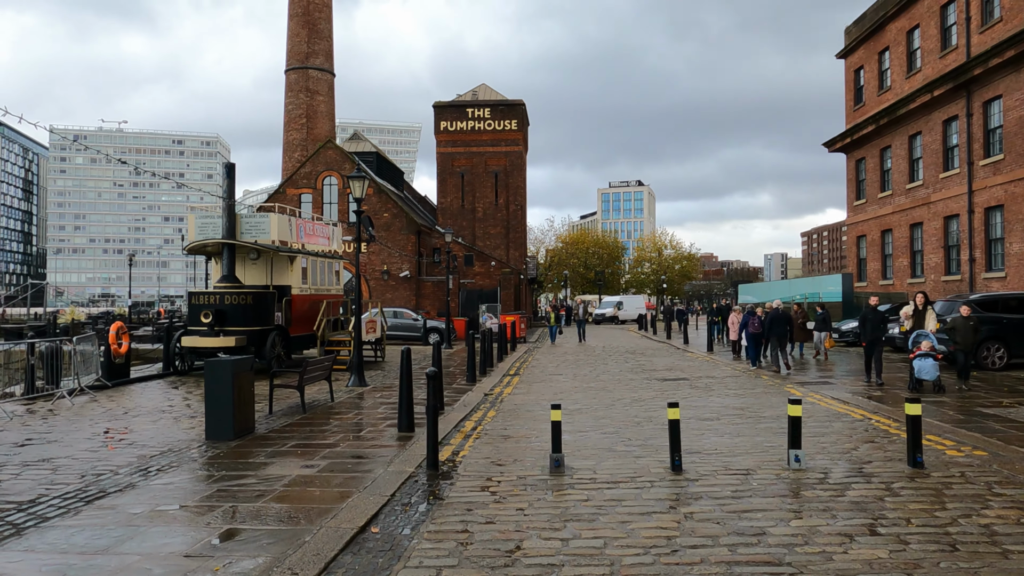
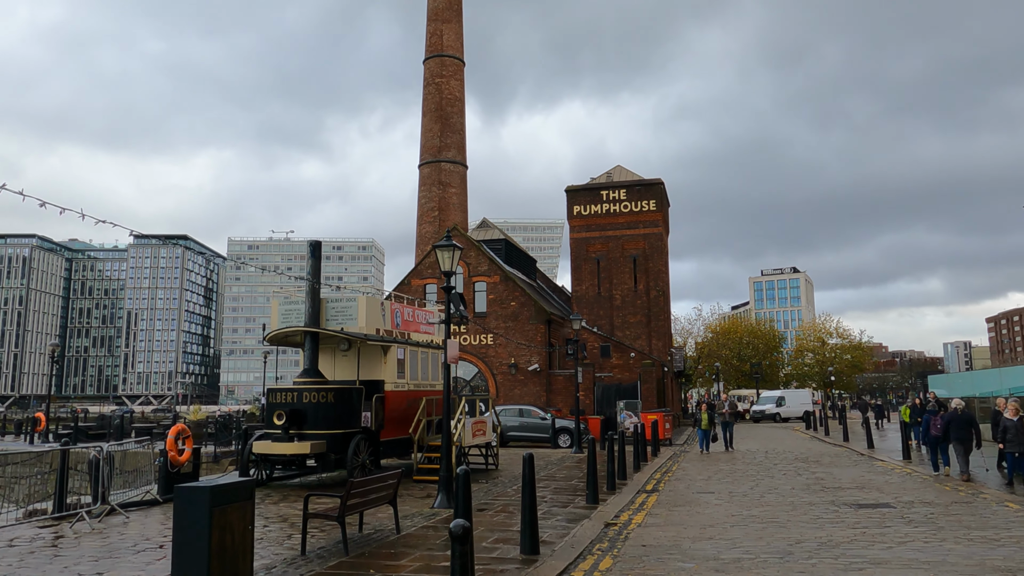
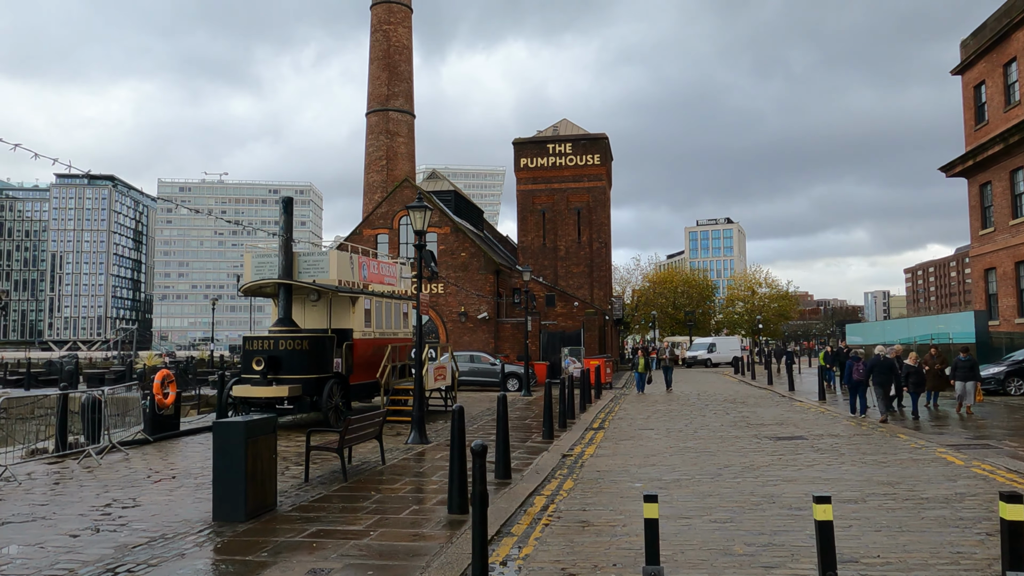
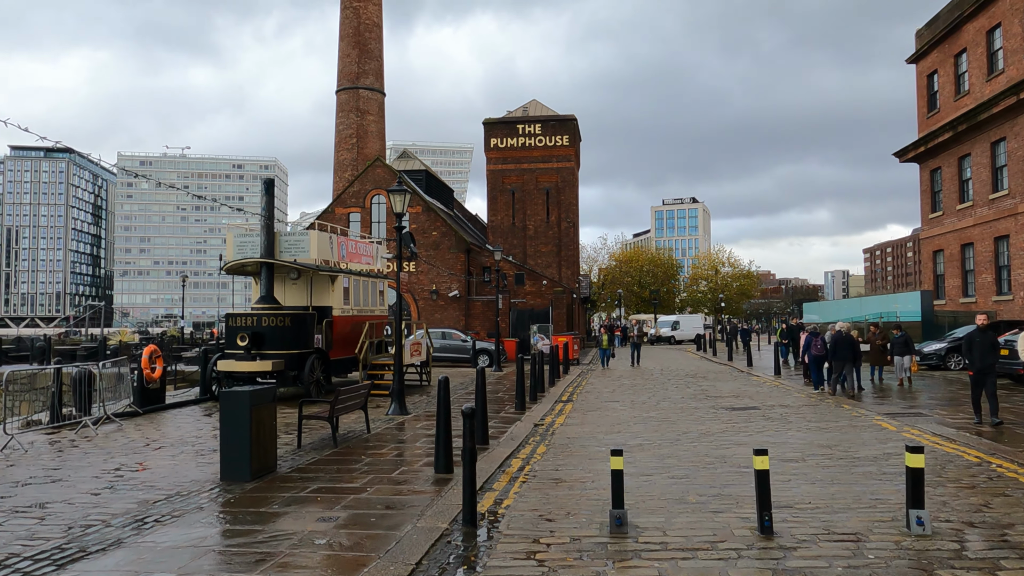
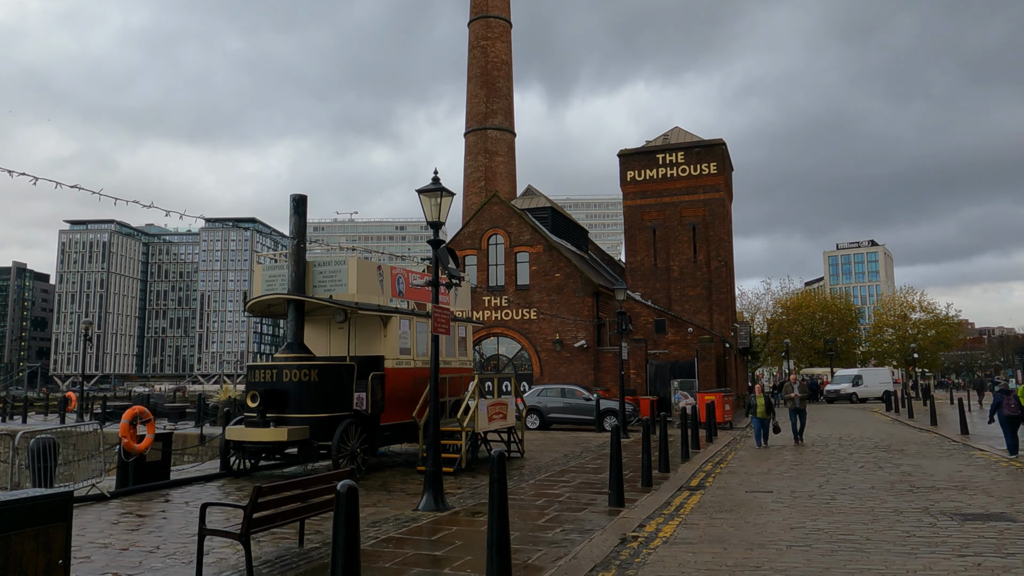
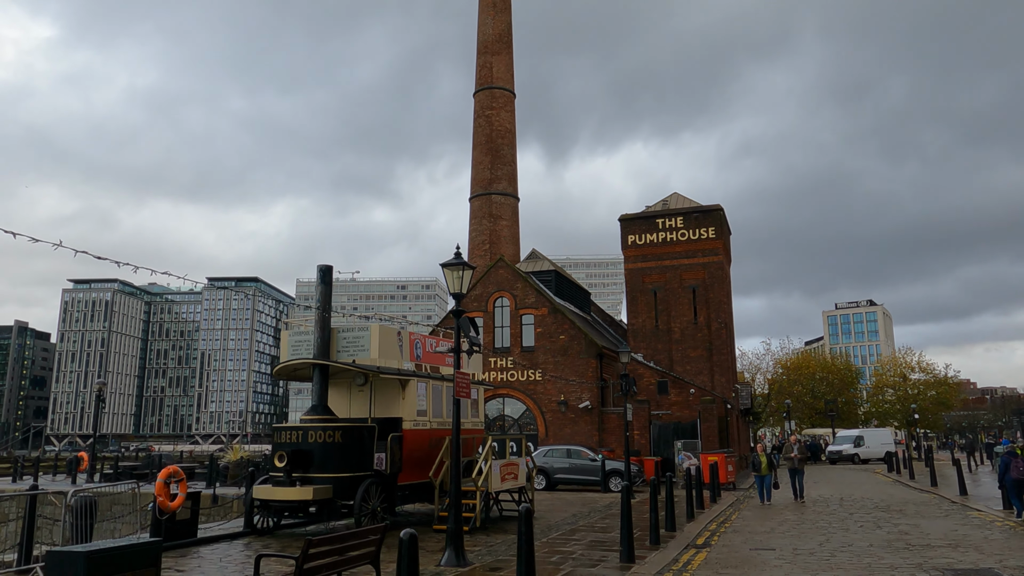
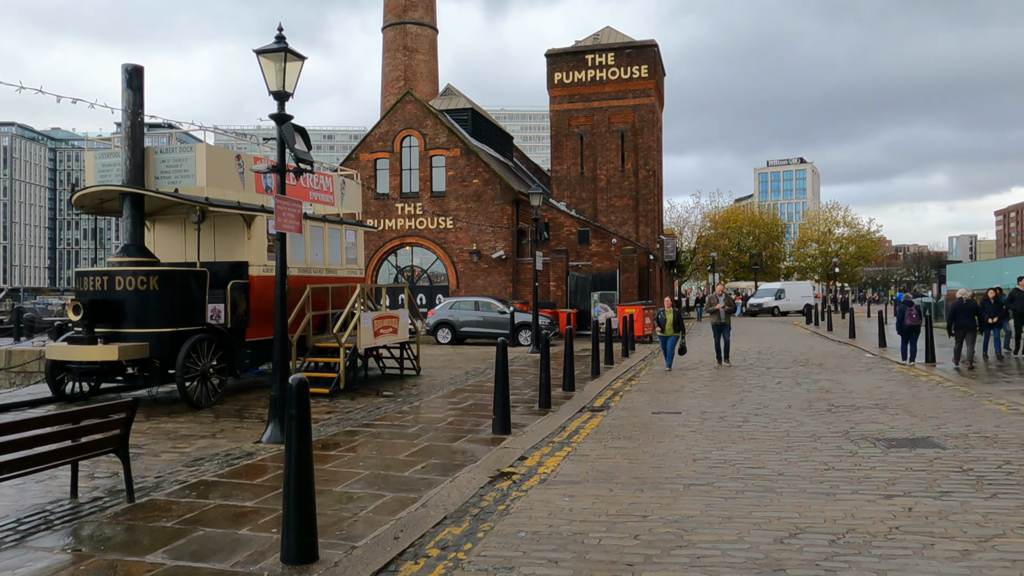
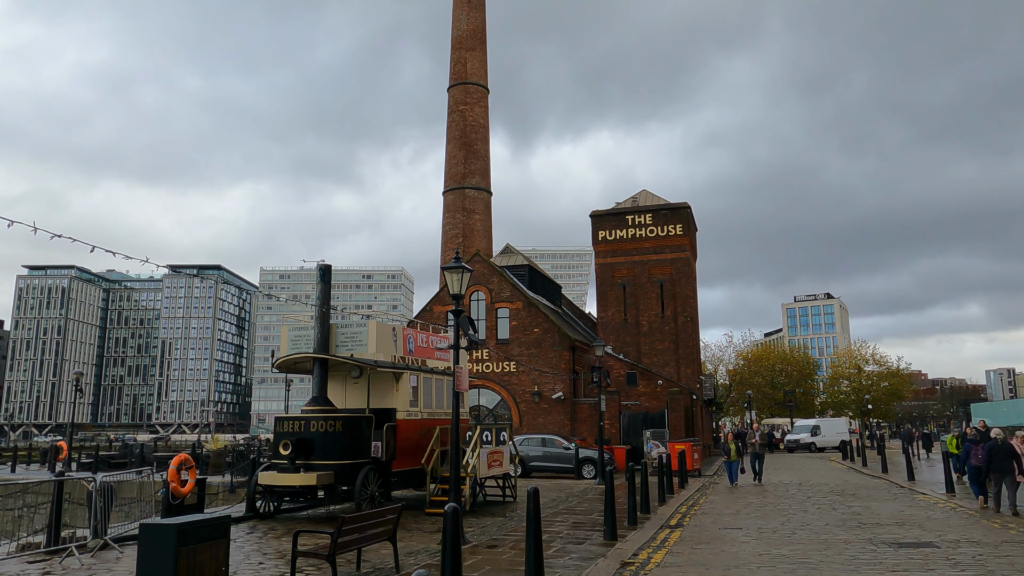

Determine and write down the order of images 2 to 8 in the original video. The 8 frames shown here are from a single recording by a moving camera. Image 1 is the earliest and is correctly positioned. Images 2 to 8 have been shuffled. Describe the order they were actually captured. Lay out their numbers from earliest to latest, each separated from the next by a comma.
4, 3, 2, 8, 6, 5, 7
